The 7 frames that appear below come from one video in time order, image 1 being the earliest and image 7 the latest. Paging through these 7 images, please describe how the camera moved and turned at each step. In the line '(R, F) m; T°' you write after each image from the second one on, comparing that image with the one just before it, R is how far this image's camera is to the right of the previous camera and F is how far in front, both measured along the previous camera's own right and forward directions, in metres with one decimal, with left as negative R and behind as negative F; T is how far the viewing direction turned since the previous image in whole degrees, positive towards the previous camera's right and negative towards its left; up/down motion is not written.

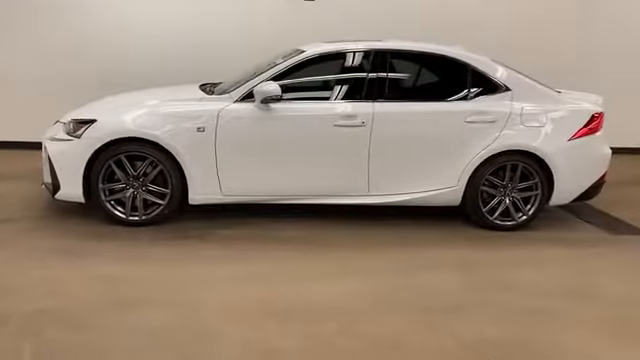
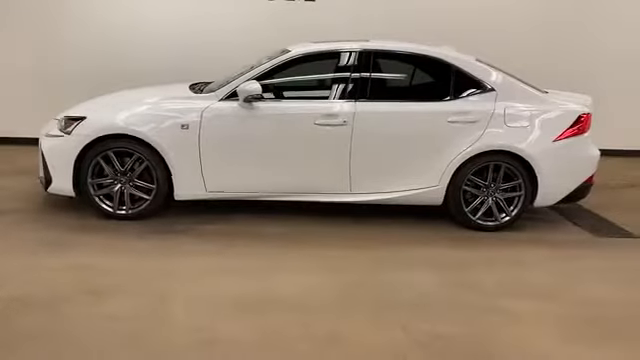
(+0.4, -0.1) m; -3°
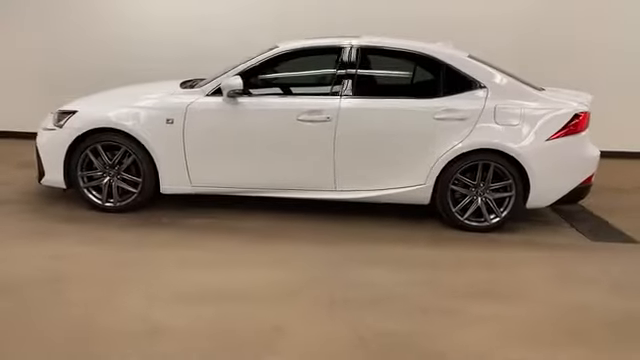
(+0.5, 0.0) m; -5°
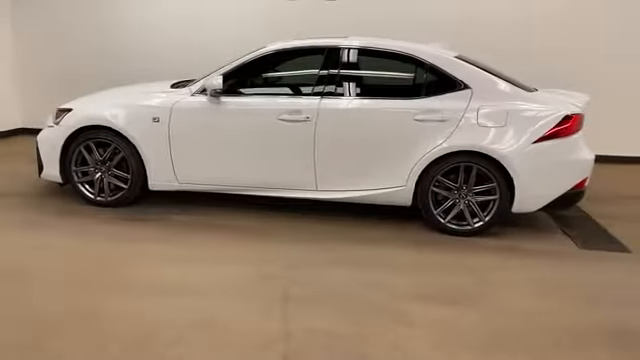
(+0.7, 0.0) m; -6°
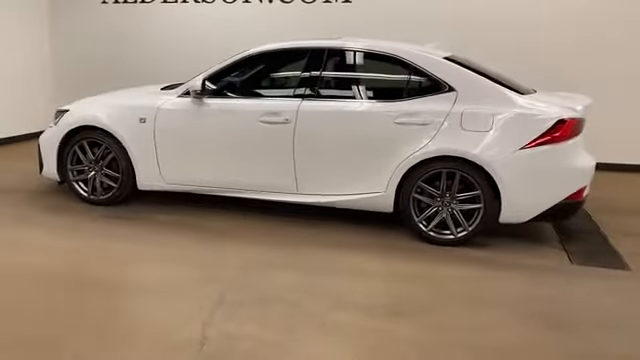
(+0.7, +0.2) m; -7°
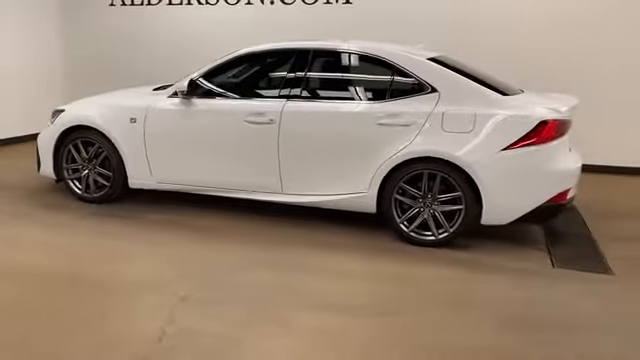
(+0.3, 0.0) m; -3°
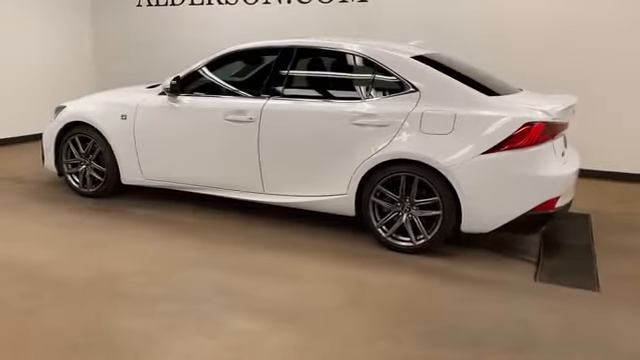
(+0.7, +0.2) m; -6°
